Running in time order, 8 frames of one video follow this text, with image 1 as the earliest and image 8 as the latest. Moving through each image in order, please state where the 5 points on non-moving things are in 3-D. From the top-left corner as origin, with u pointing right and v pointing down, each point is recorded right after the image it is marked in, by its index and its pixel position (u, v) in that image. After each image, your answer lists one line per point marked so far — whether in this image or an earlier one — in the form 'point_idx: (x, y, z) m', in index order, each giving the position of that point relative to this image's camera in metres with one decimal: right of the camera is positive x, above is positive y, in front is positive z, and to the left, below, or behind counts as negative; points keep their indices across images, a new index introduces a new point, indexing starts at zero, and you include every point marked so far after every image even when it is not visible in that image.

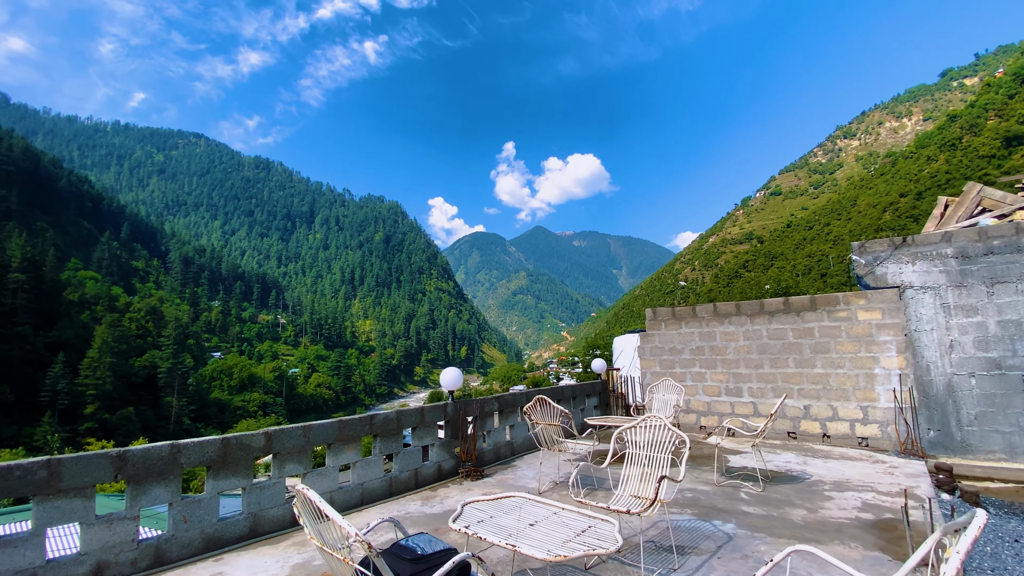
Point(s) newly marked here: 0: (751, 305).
0: (+3.6, -0.3, +6.5) m
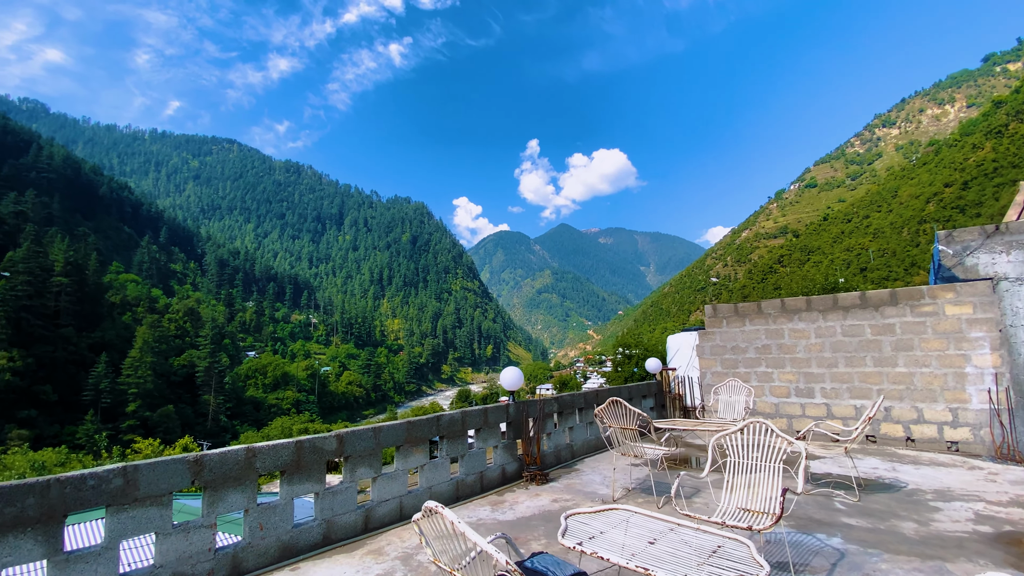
0: (+4.4, -0.2, +6.0) m
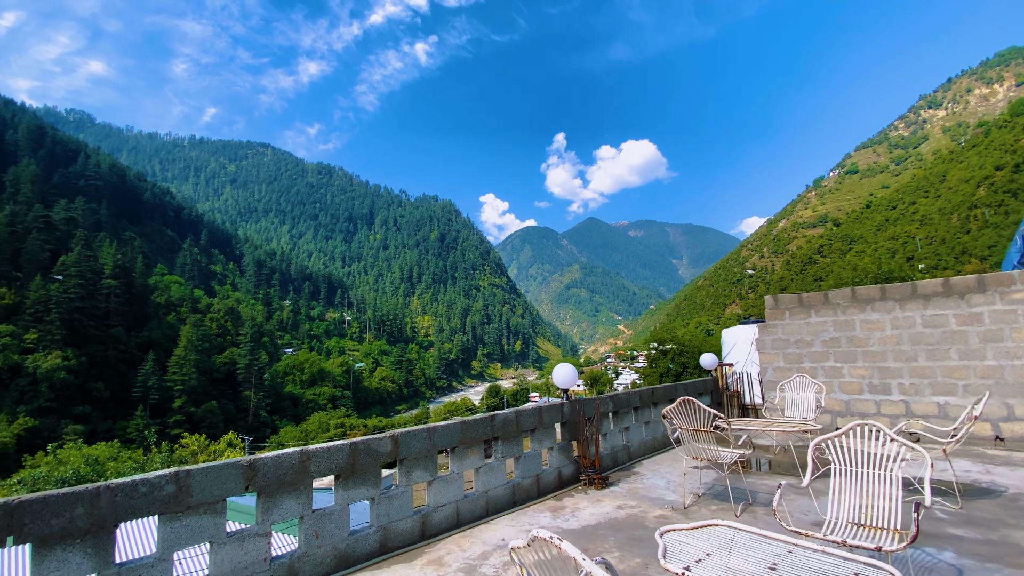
0: (+5.0, 0.0, +5.4) m
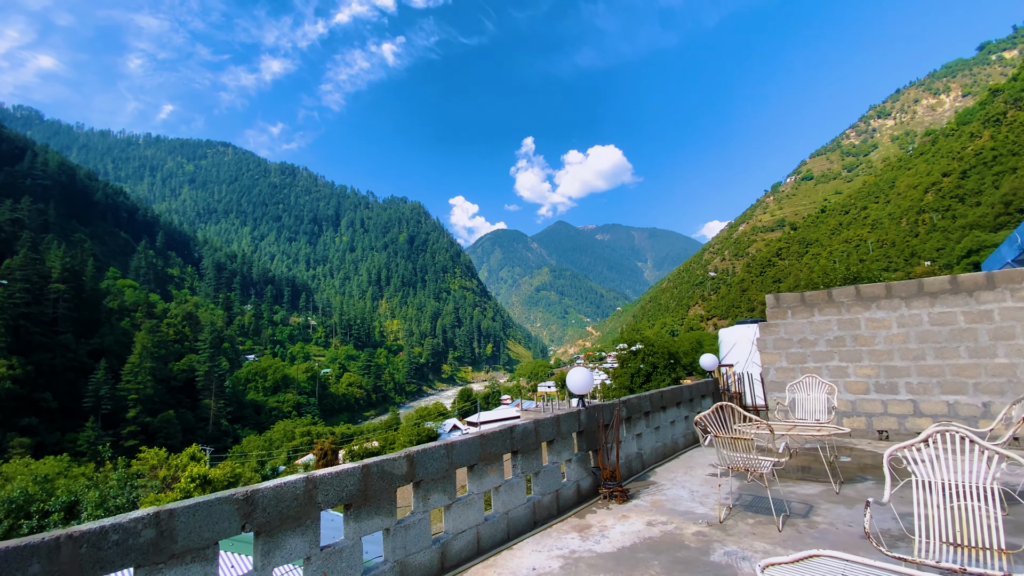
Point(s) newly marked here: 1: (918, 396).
0: (+5.0, 0.0, +5.5) m
1: (+5.0, -1.3, +5.3) m
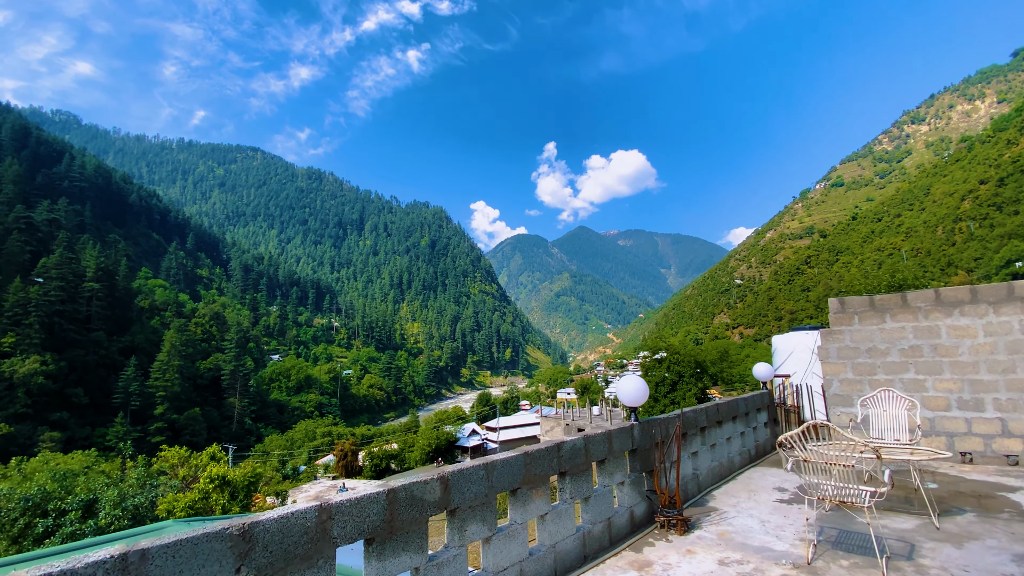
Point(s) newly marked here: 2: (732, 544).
0: (+5.4, 0.0, +4.8) m
1: (+5.4, -1.4, +4.6) m
2: (+1.6, -1.8, +3.1) m
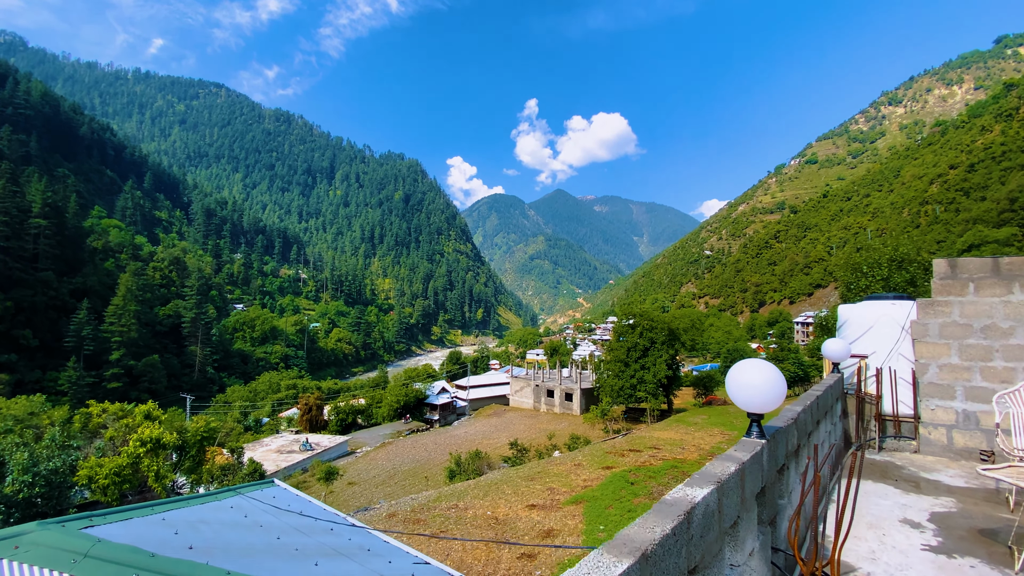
0: (+5.6, +0.3, +3.5) m
1: (+5.5, -1.1, +3.5) m
2: (+1.7, -1.5, +1.7) m
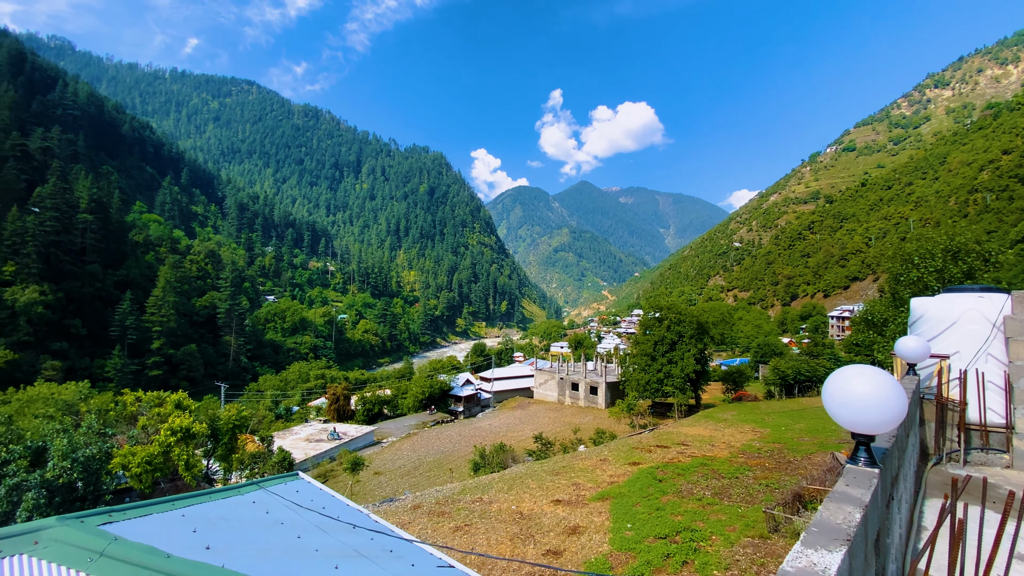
0: (+5.8, +0.4, +2.8) m
1: (+5.7, -1.0, +2.8) m
2: (+1.9, -1.5, +1.2) m
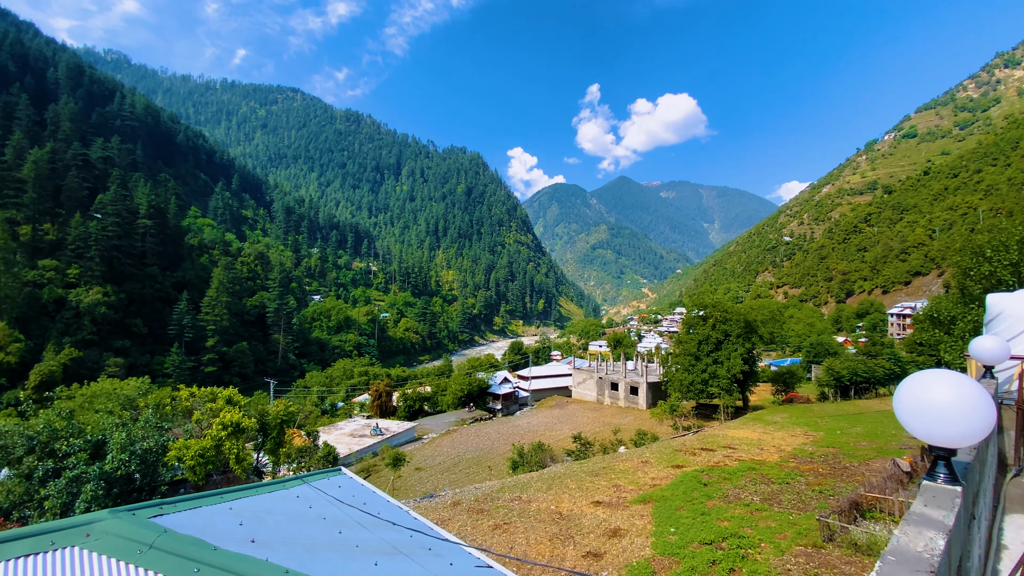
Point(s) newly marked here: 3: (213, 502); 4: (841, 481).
0: (+6.0, +0.4, +2.1) m
1: (+6.0, -1.0, +2.1) m
2: (+2.0, -1.4, +0.9) m
3: (-3.7, -2.7, +5.3) m
4: (+8.8, -5.1, +11.3) m
